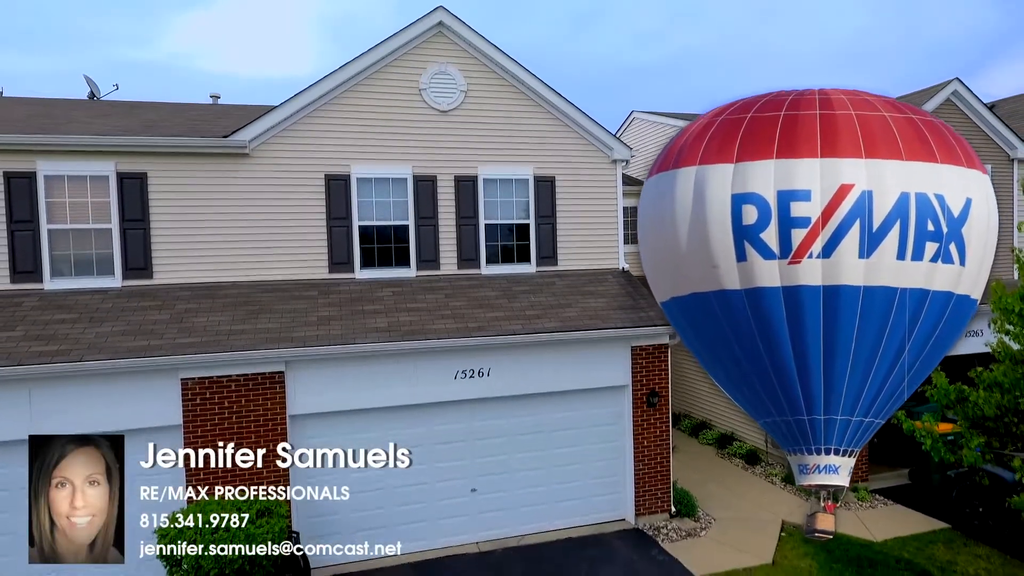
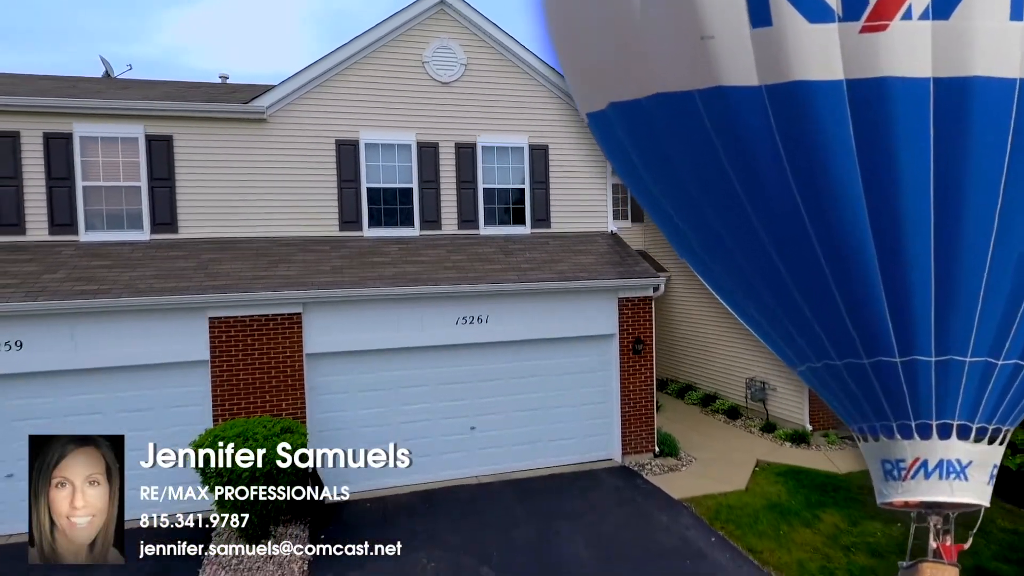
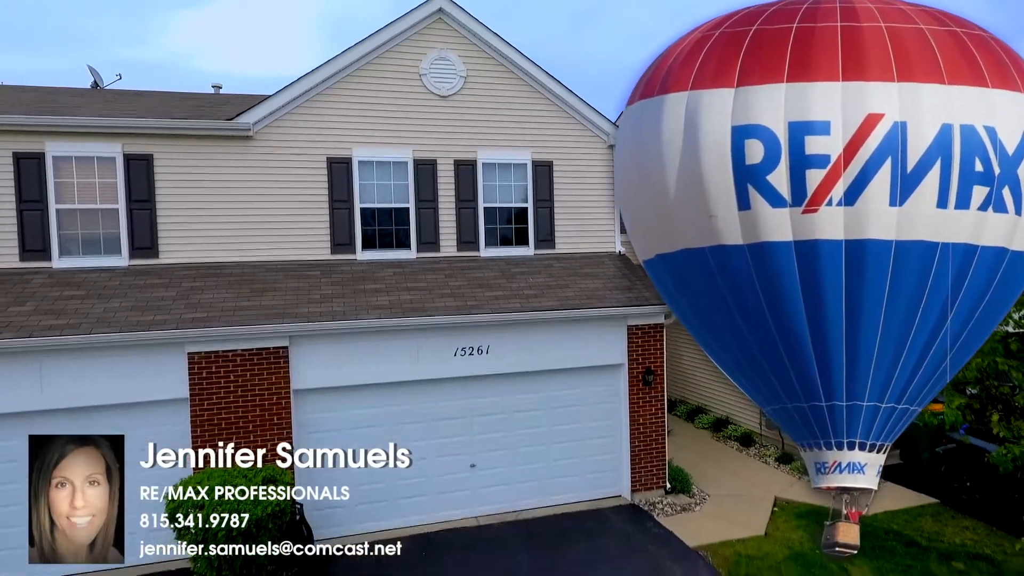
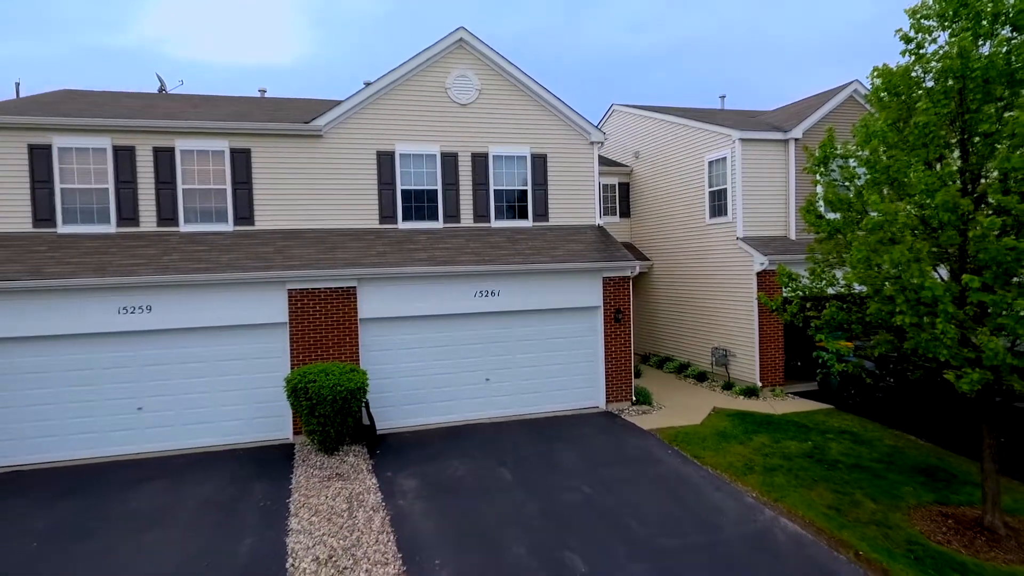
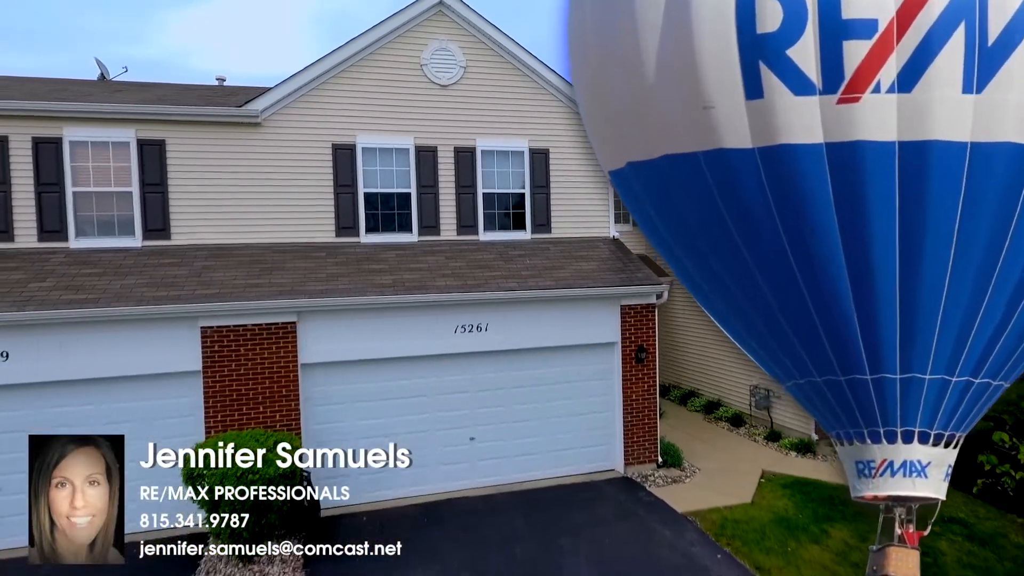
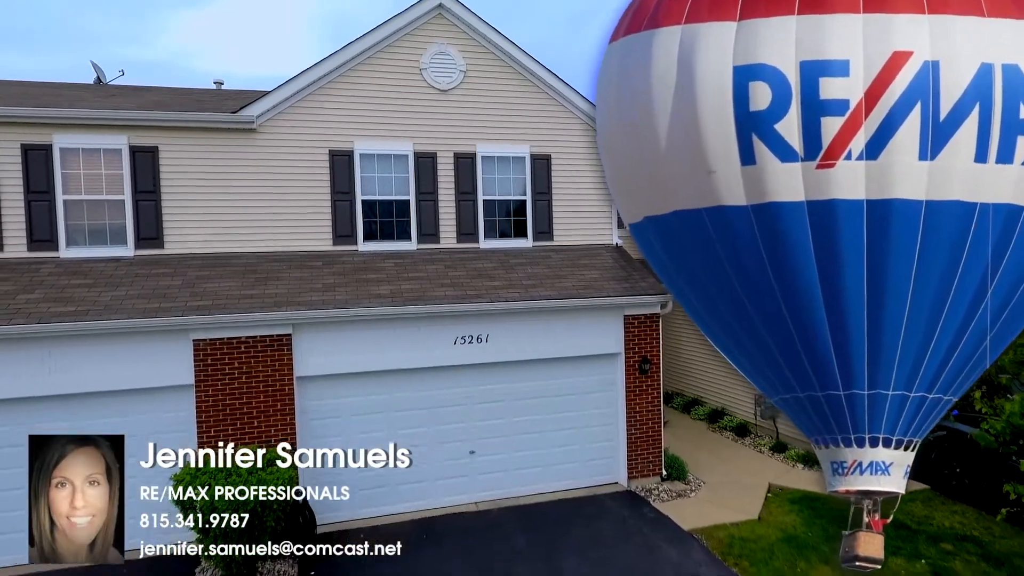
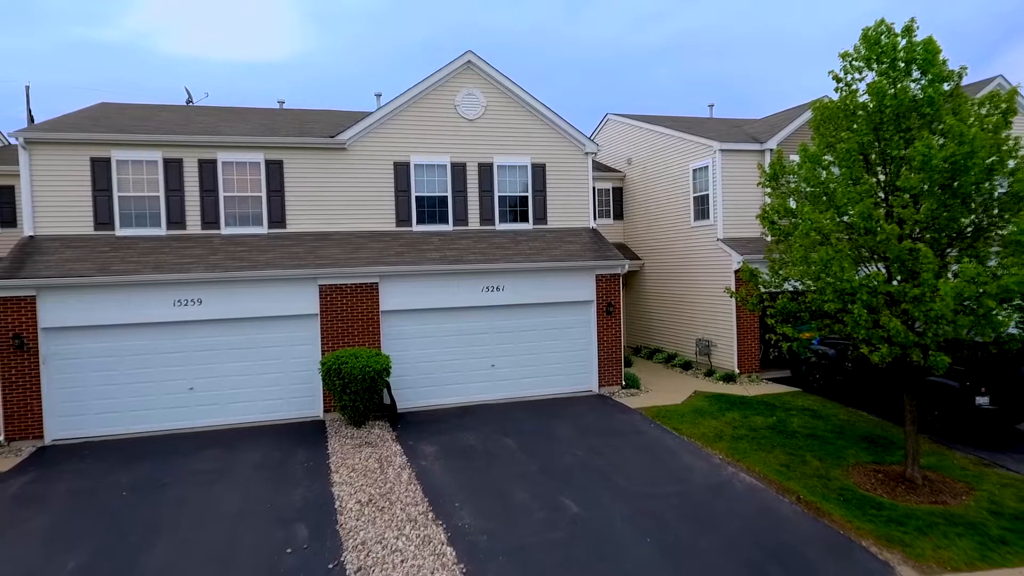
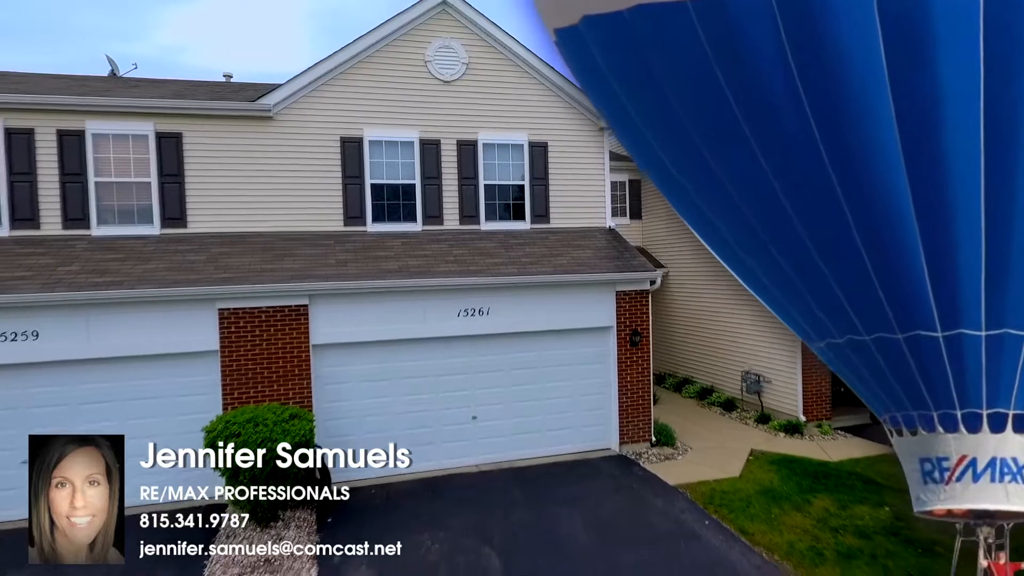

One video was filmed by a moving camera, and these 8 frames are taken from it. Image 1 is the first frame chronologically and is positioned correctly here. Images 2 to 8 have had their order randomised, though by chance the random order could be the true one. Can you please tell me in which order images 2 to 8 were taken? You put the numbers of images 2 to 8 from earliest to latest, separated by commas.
3, 6, 5, 2, 8, 4, 7
